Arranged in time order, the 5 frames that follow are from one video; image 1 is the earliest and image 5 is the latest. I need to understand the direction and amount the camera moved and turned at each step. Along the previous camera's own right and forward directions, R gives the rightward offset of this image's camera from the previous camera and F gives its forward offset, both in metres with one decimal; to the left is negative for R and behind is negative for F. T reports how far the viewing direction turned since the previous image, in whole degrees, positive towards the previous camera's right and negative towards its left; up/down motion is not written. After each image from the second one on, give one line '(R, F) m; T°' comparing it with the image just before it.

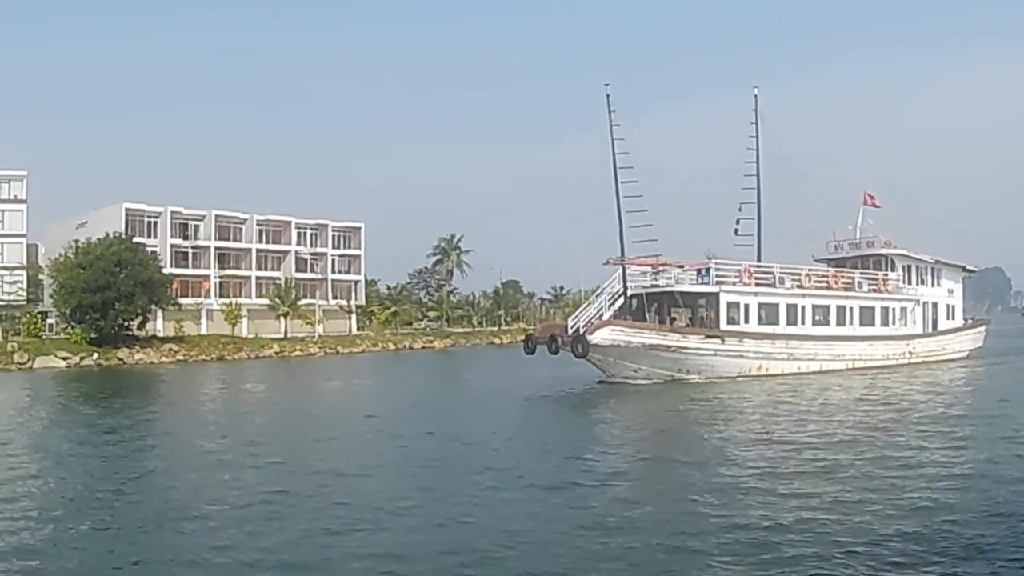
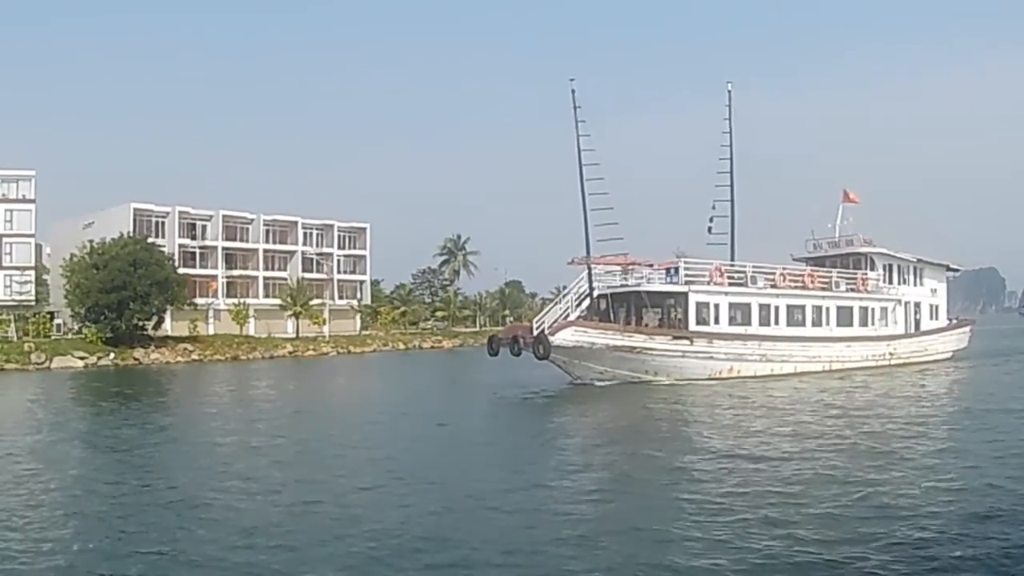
(+0.5, +0.4) m; 0°
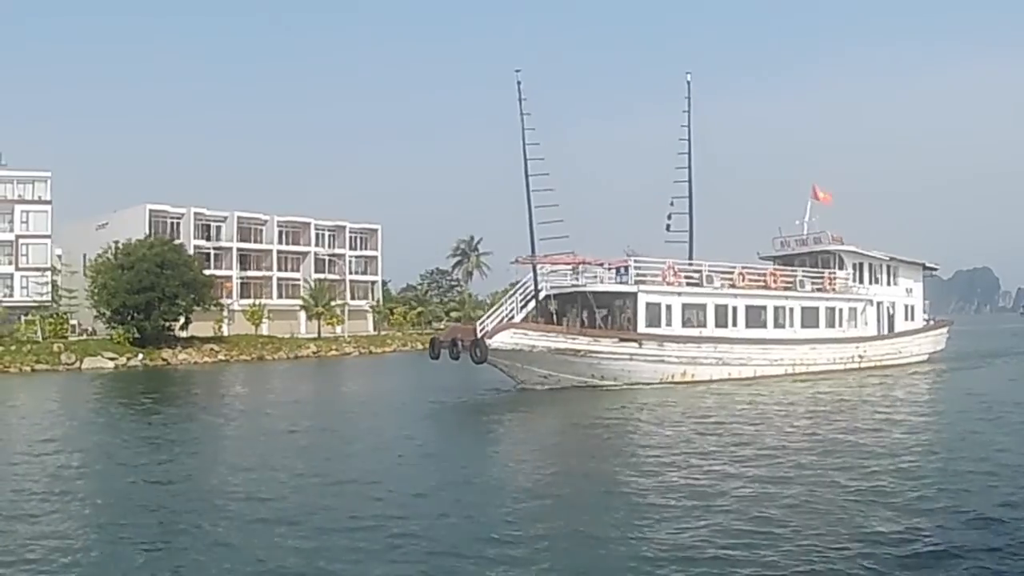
(+0.7, +0.6) m; 0°
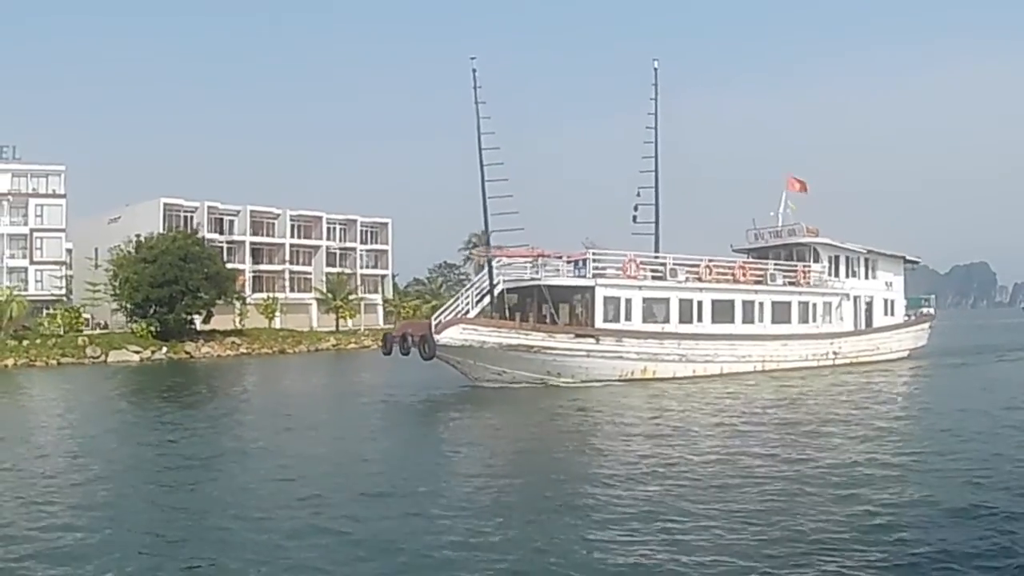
(+0.6, +0.4) m; 0°
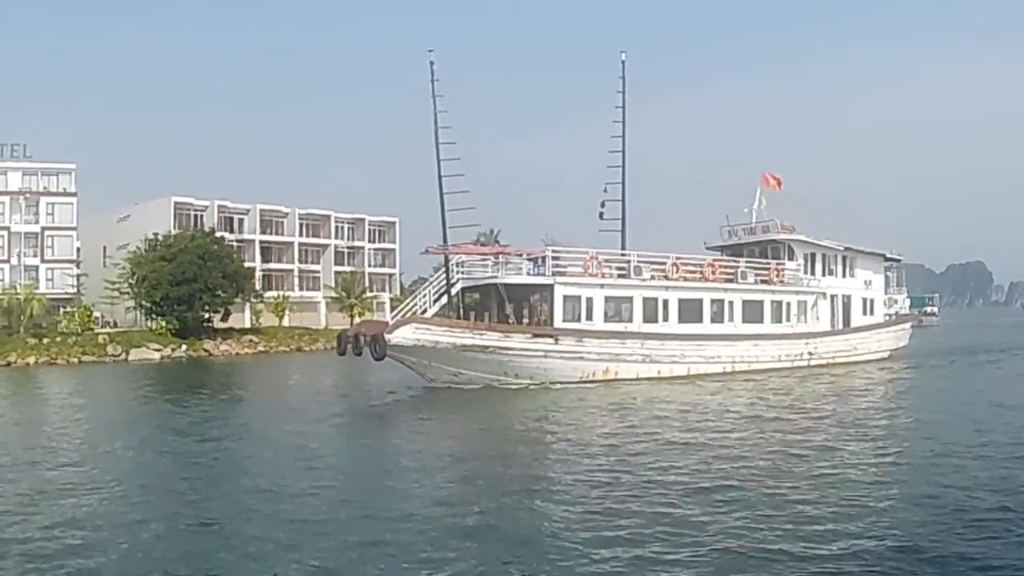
(+0.5, +0.3) m; 0°
